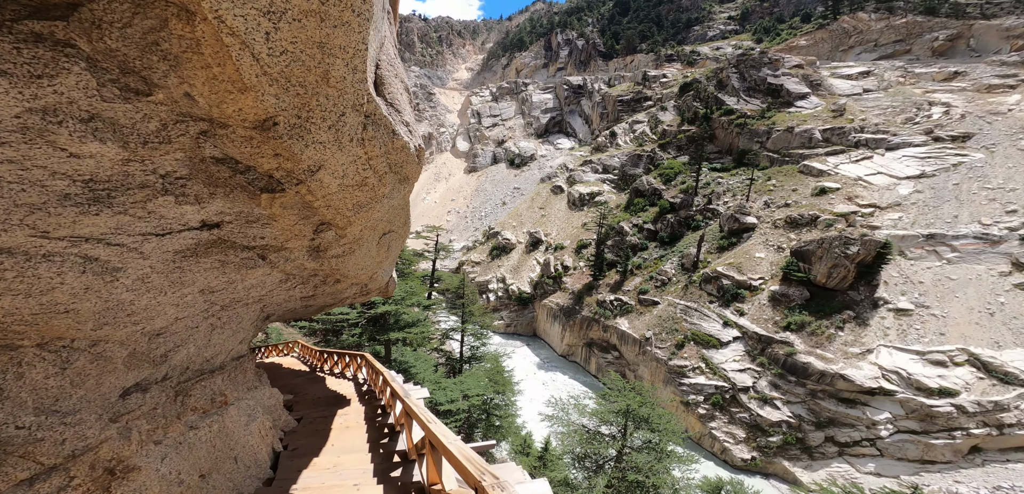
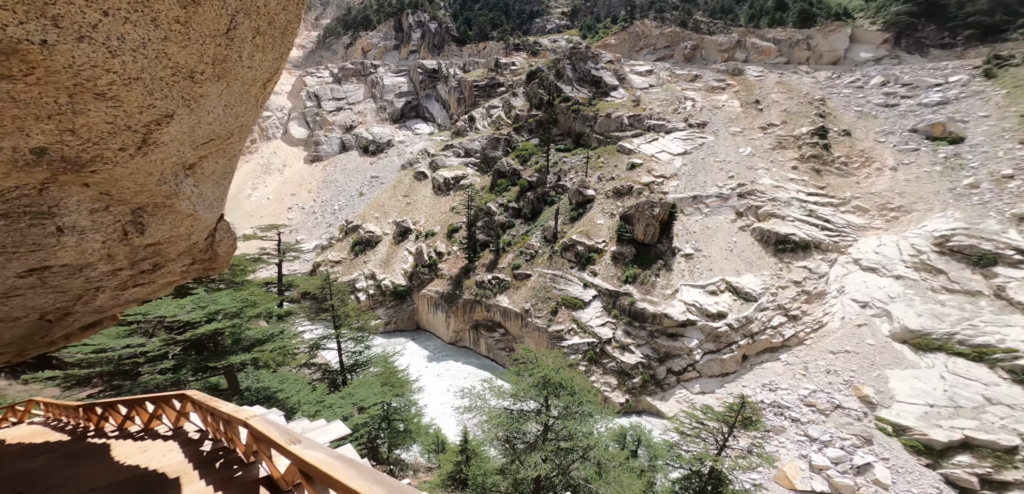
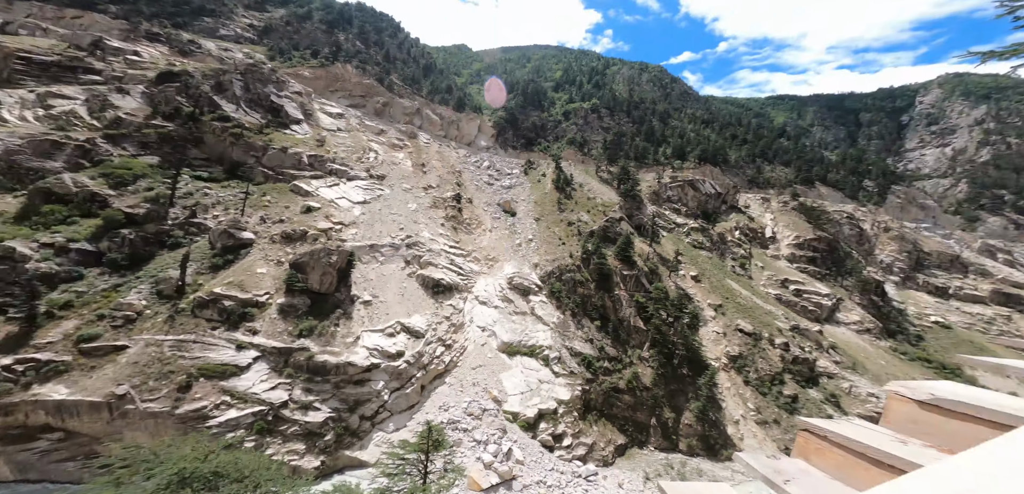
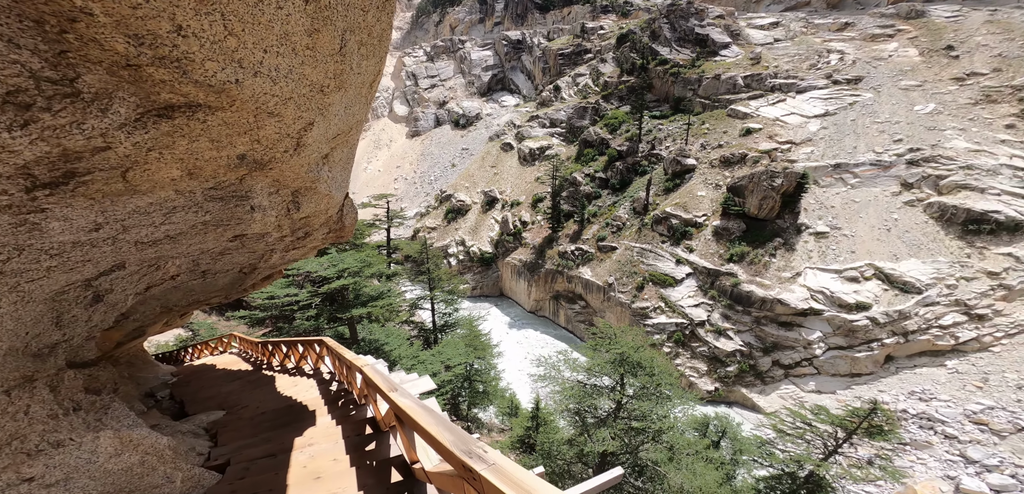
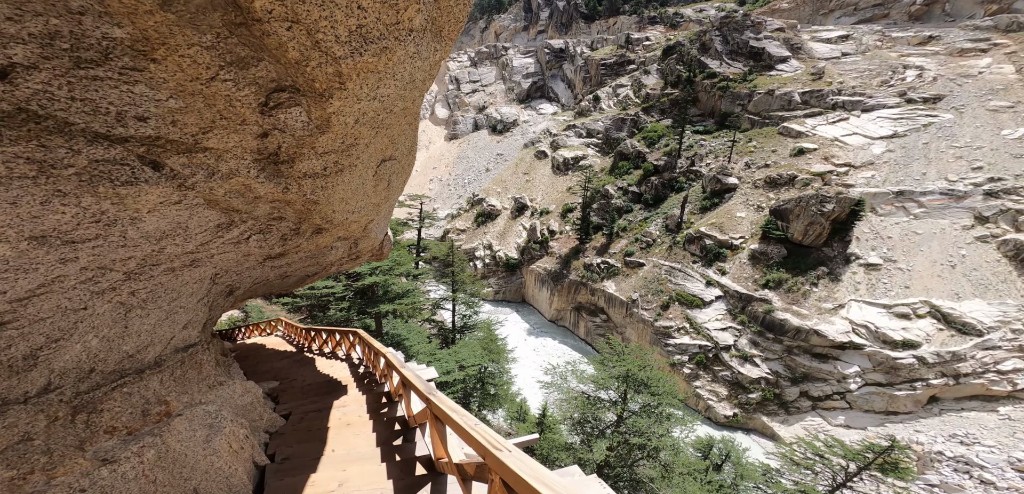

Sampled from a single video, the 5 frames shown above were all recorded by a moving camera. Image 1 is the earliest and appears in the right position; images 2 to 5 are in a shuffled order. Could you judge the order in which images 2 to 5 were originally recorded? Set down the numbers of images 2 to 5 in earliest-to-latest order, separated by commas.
5, 4, 2, 3
